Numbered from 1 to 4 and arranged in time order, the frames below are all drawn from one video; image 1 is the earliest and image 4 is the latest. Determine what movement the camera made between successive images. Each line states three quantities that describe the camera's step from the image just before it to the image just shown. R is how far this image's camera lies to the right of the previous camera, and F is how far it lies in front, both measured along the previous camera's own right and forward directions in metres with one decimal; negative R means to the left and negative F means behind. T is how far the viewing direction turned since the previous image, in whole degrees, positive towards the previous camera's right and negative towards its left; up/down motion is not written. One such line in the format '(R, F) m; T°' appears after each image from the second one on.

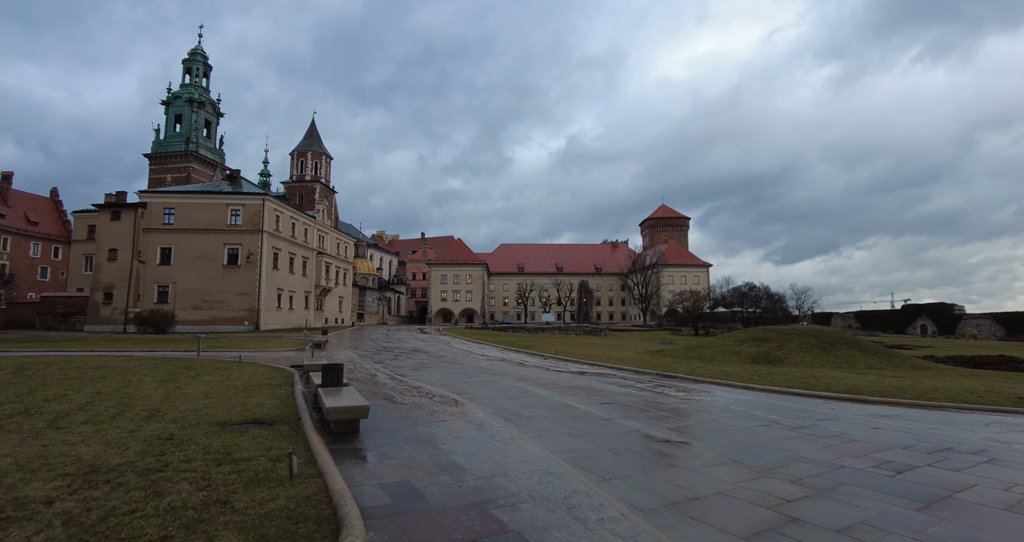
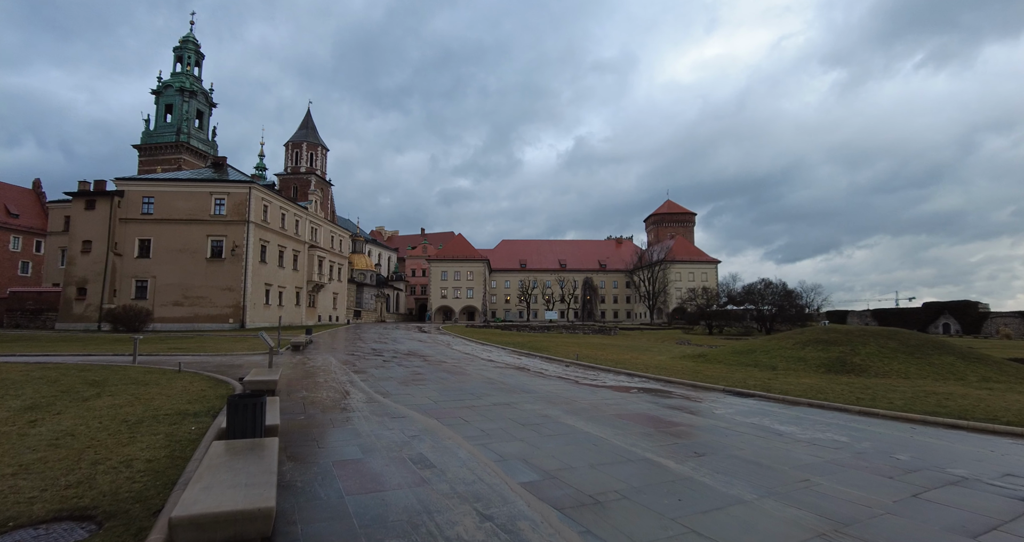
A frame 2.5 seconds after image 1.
(-0.5, +3.7) m; 0°
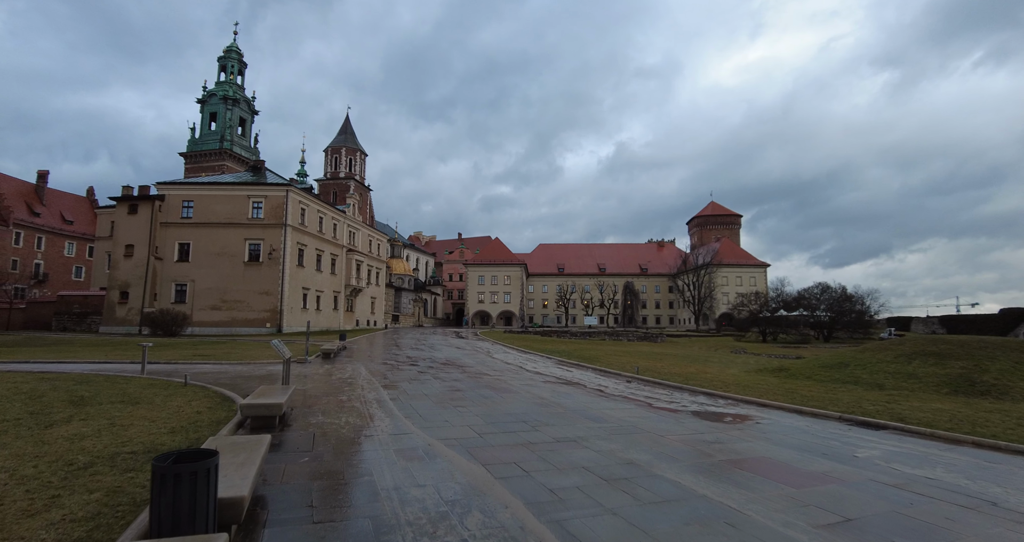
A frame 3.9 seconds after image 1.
(-0.5, +2.1) m; -4°
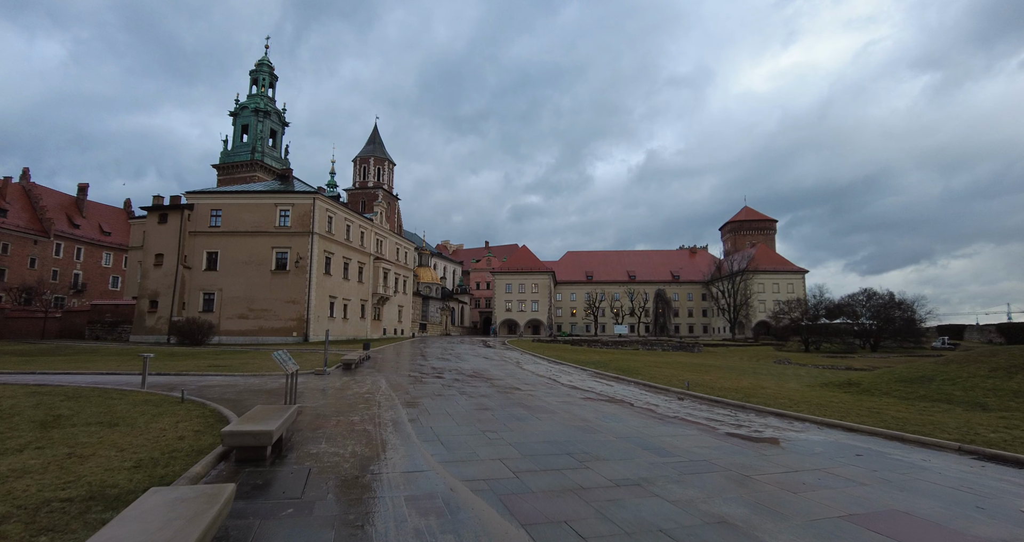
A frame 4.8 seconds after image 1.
(-0.2, +1.5) m; -3°
